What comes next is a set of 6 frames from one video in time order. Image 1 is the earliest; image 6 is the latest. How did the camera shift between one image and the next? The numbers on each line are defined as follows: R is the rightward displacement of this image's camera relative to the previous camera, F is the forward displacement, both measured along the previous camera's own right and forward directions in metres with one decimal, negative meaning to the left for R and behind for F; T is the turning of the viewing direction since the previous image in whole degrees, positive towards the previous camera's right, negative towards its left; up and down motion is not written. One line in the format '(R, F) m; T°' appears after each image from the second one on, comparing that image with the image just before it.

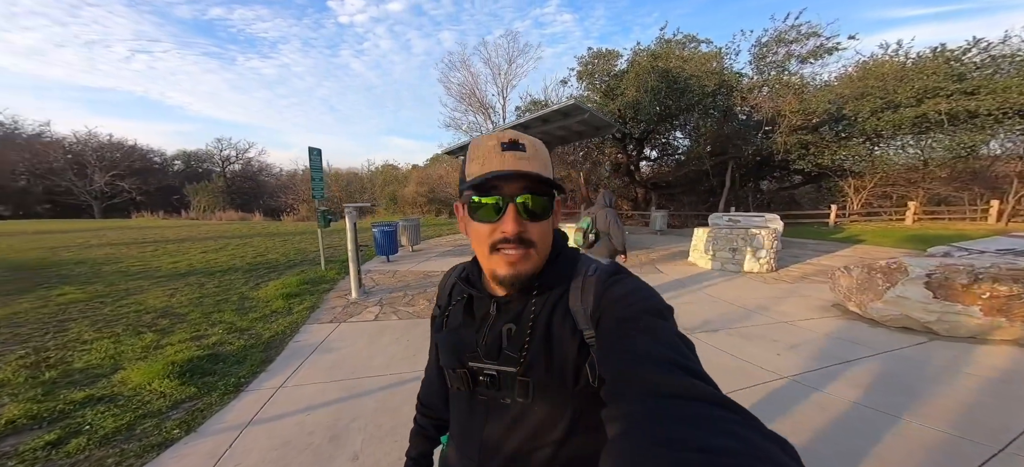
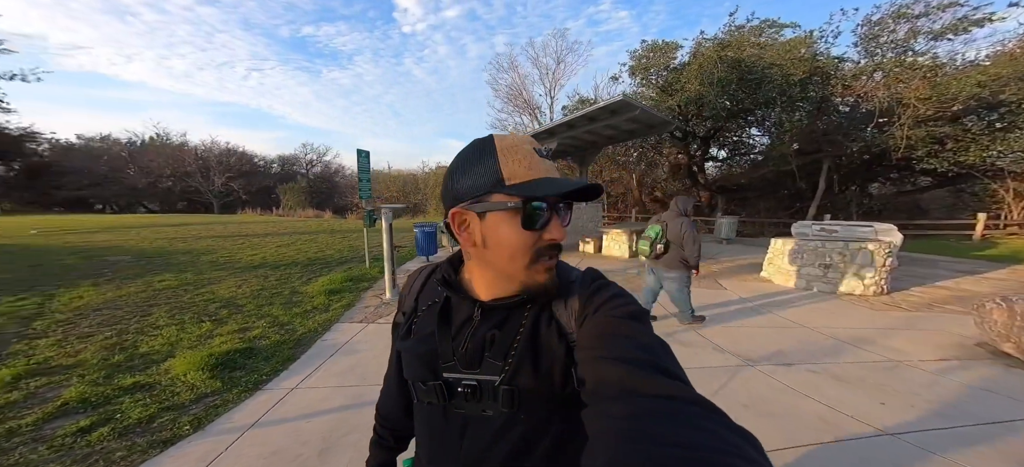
(+0.4, +0.3) m; -10°
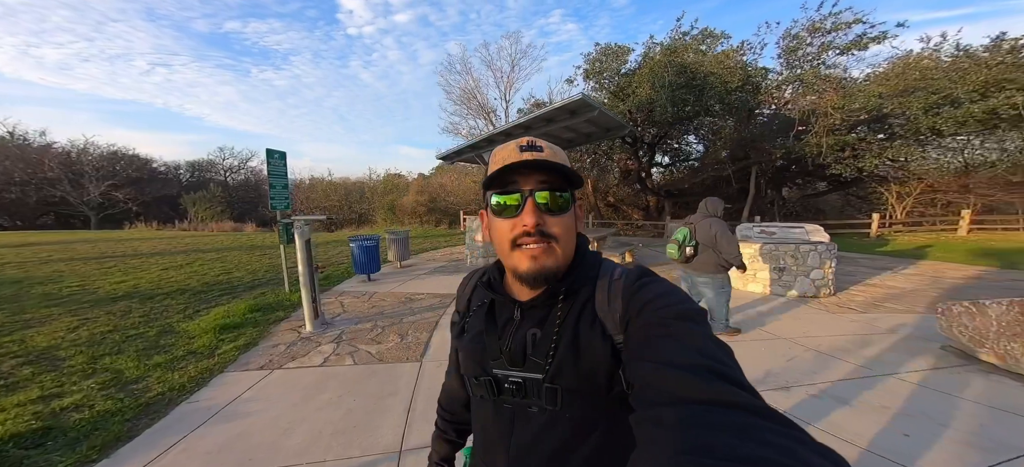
(0.0, +0.9) m; +9°
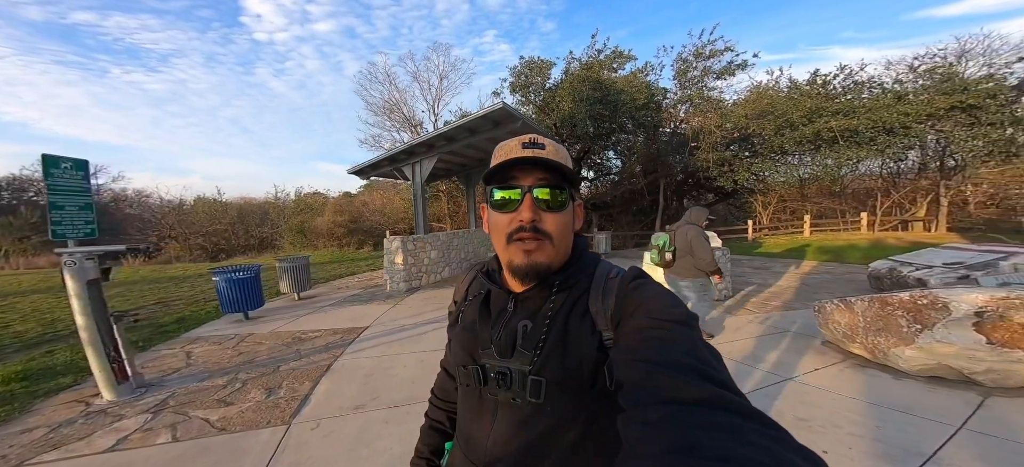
(+0.2, +0.6) m; +13°
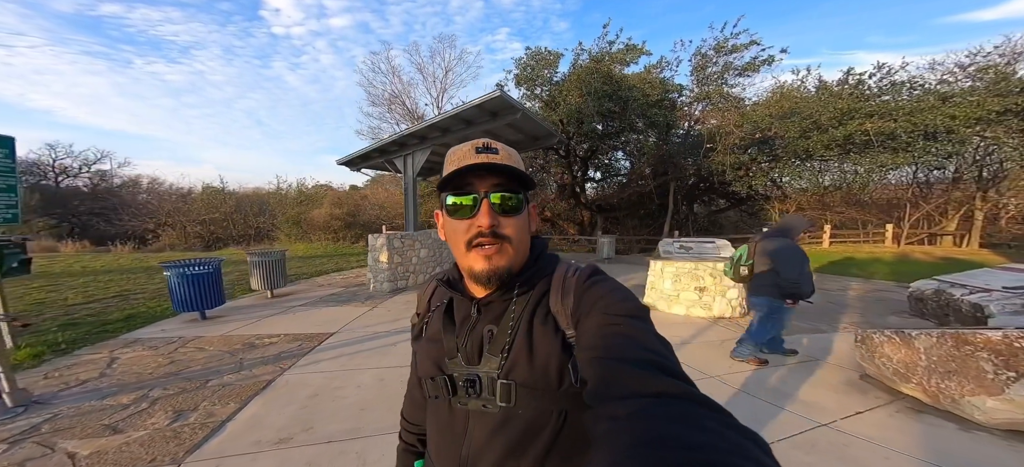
(+0.3, +0.7) m; -1°
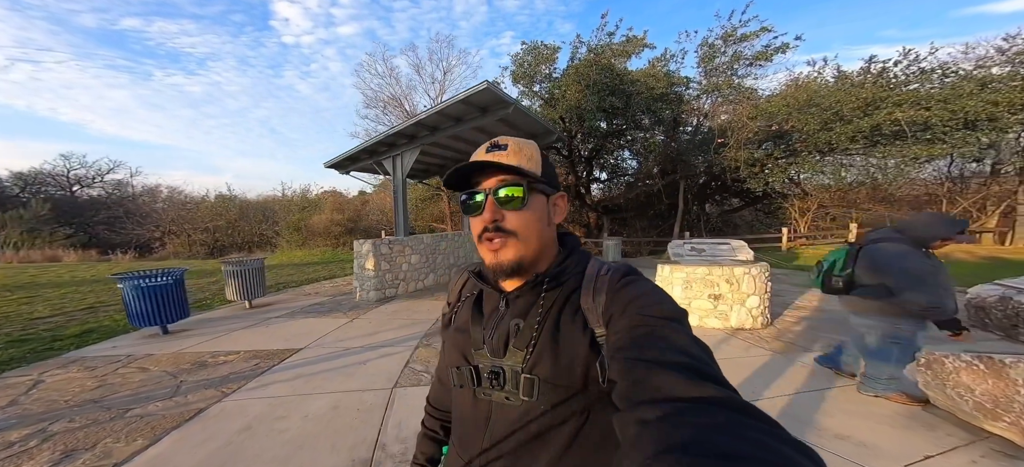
(+0.4, +0.5) m; -2°
